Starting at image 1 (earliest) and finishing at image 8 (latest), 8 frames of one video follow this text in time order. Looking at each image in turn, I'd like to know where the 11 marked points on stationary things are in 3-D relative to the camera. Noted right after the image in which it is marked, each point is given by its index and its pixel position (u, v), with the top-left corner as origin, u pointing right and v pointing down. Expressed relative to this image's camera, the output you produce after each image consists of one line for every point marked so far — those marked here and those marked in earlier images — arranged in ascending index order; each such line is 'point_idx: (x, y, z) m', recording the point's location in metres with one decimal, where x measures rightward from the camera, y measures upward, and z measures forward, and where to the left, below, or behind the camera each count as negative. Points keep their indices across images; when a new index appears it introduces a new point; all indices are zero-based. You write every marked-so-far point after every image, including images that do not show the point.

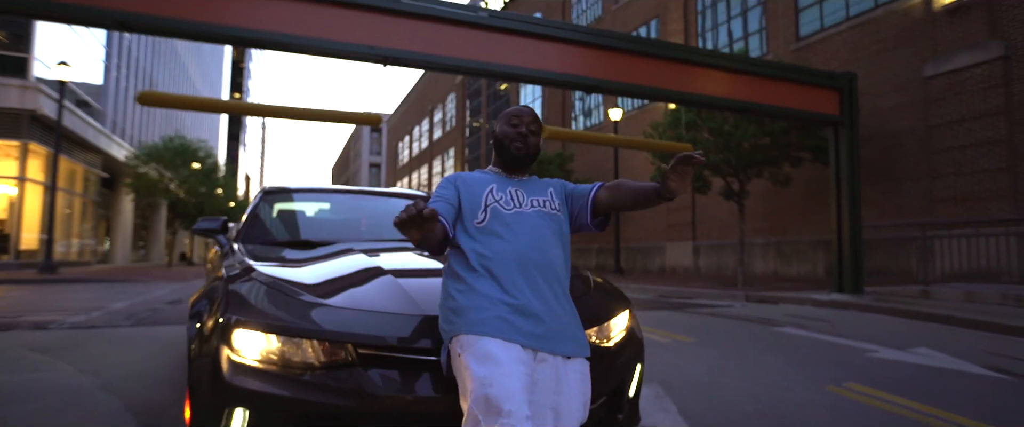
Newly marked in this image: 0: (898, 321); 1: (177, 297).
0: (+6.3, -1.7, +9.5) m
1: (-6.3, -1.6, +11.0) m
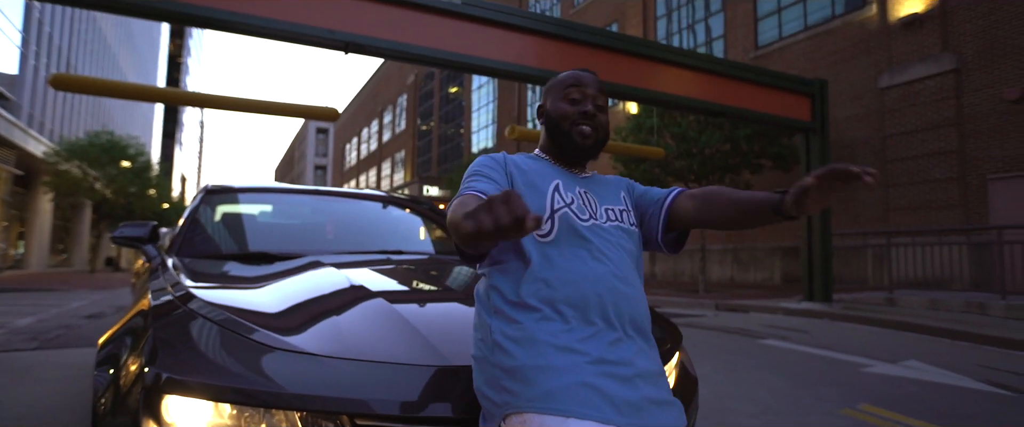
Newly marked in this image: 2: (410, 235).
0: (+5.8, -1.9, +9.4) m
1: (-6.8, -1.6, +9.7) m
2: (-0.7, -0.1, +4.1) m
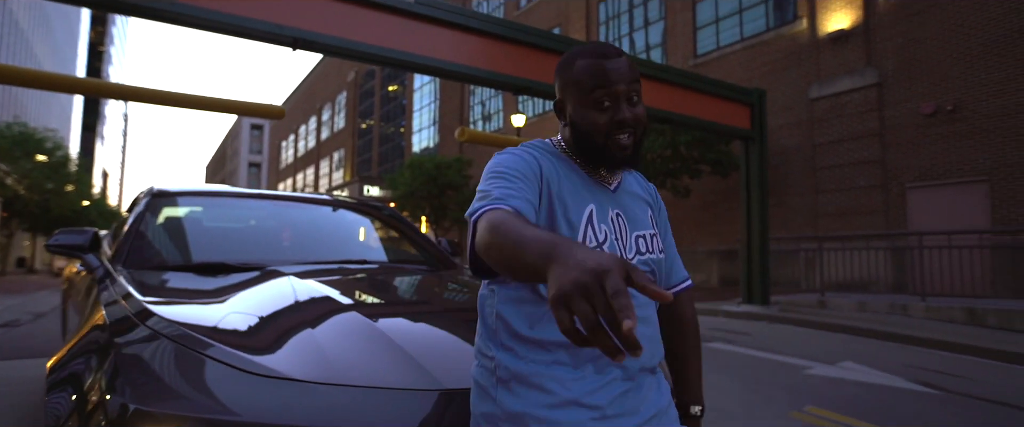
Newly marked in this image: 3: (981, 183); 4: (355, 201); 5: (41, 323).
0: (+5.0, -2.0, +9.9) m
1: (-7.6, -1.6, +9.0) m
2: (-1.0, -0.2, +3.9) m
3: (+10.9, +0.7, +13.6) m
4: (-1.2, +0.1, +4.4) m
5: (-6.7, -1.6, +8.4) m
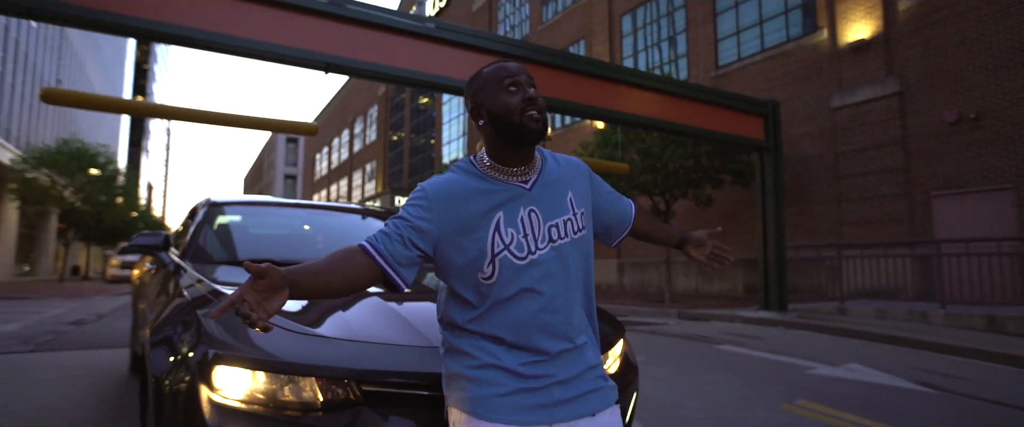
0: (+5.3, -2.1, +10.1) m
1: (-7.3, -1.7, +9.9) m
2: (-0.9, -0.2, +4.5) m
3: (+11.4, +0.5, +13.6) m
4: (-1.1, 0.0, +5.0) m
5: (-6.4, -1.7, +9.2) m
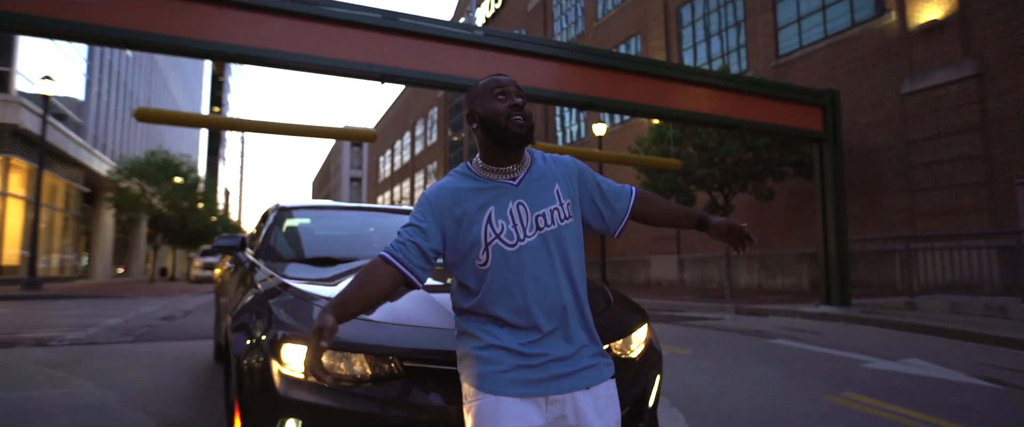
0: (+6.2, -2.0, +9.8) m
1: (-6.4, -1.9, +10.9) m
2: (-0.6, -0.2, +4.9) m
3: (+12.6, +0.8, +12.6) m
4: (-0.7, 0.0, +5.3) m
5: (-5.6, -1.8, +10.1) m
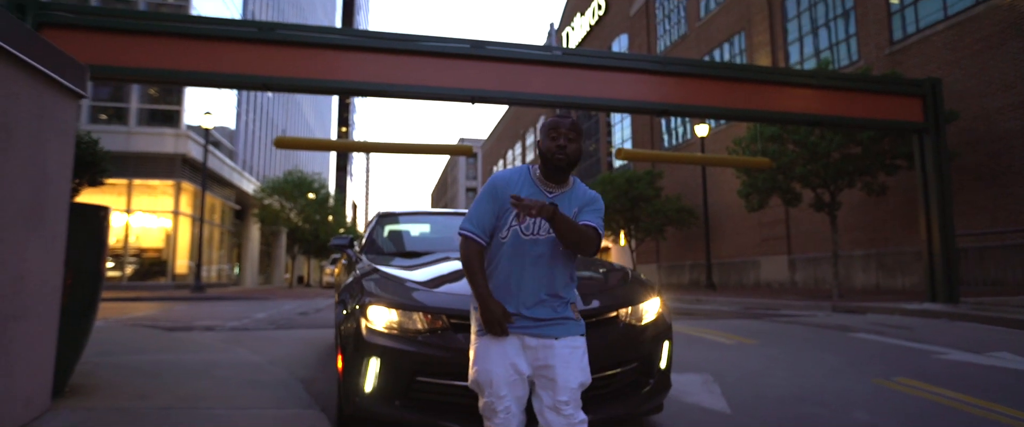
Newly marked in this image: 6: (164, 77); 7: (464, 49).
0: (+7.6, -1.8, +9.3) m
1: (-4.5, -2.1, +12.7) m
2: (0.0, -0.3, +5.8) m
3: (+14.3, +1.1, +10.9) m
4: (-0.1, 0.0, +6.3) m
5: (-3.9, -2.0, +11.8) m
6: (-5.2, +2.0, +8.7) m
7: (-0.8, +2.7, +9.6) m
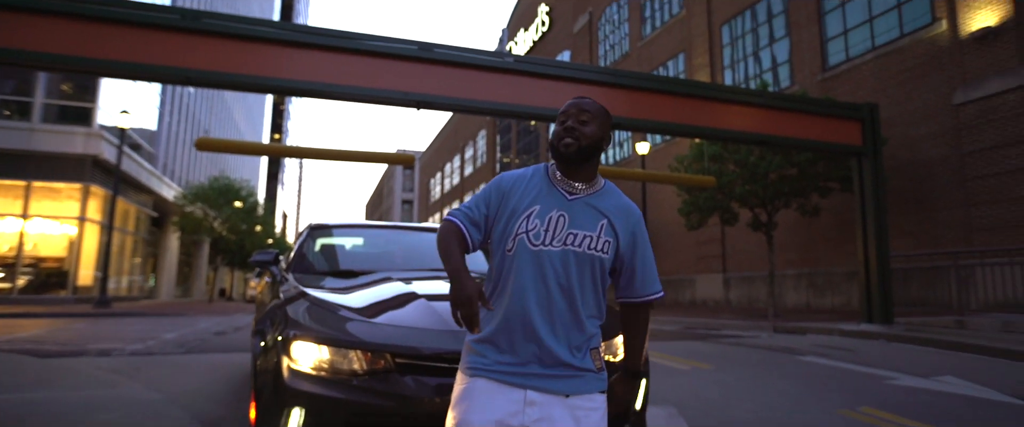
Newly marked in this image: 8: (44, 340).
0: (+6.7, -2.2, +9.5) m
1: (-5.7, -2.3, +11.6) m
2: (-0.5, -0.4, +5.2) m
3: (+13.3, +0.5, +11.9) m
4: (-0.6, -0.1, +5.7) m
5: (-5.0, -2.2, +10.8) m
6: (-5.8, +1.9, +7.6) m
7: (-1.6, +2.5, +9.0) m
8: (-6.9, -1.9, +8.7) m
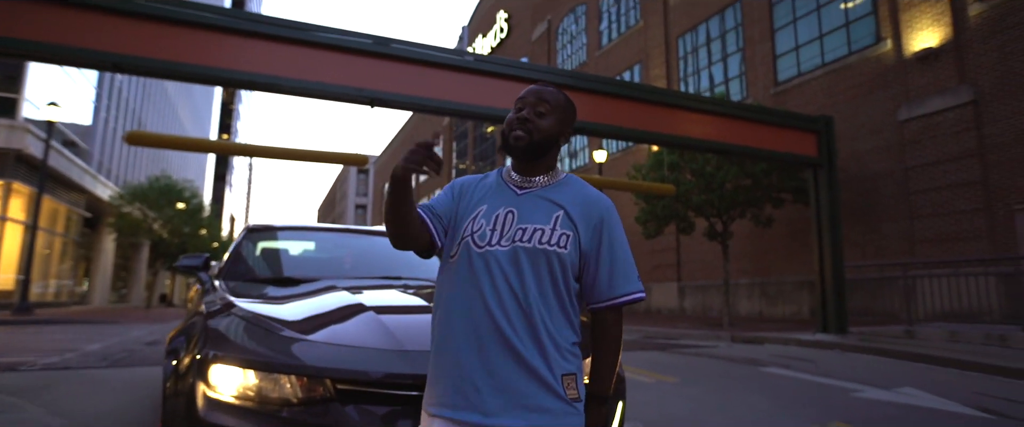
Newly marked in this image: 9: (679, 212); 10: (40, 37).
0: (+6.0, -2.4, +9.6) m
1: (-6.5, -2.3, +10.7) m
2: (-0.8, -0.4, +4.8) m
3: (+12.4, +0.2, +12.5) m
4: (-0.9, -0.2, +5.3) m
5: (-5.7, -2.2, +10.0) m
6: (-6.3, +2.0, +6.9) m
7: (-2.1, +2.4, +8.5) m
8: (-7.5, -1.8, +7.8) m
9: (+5.1, 0.0, +18.0) m
10: (-5.7, +2.1, +7.1) m
